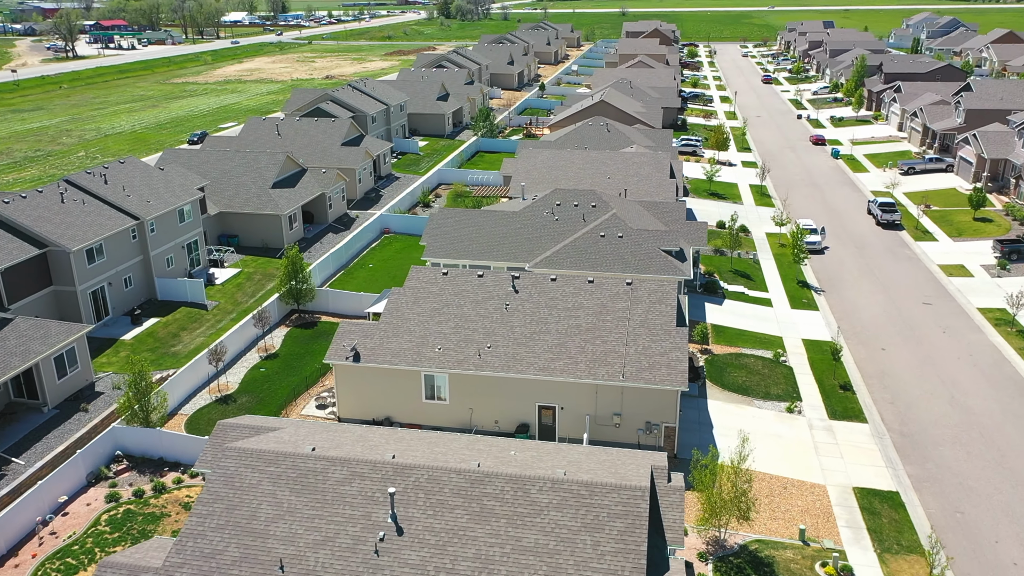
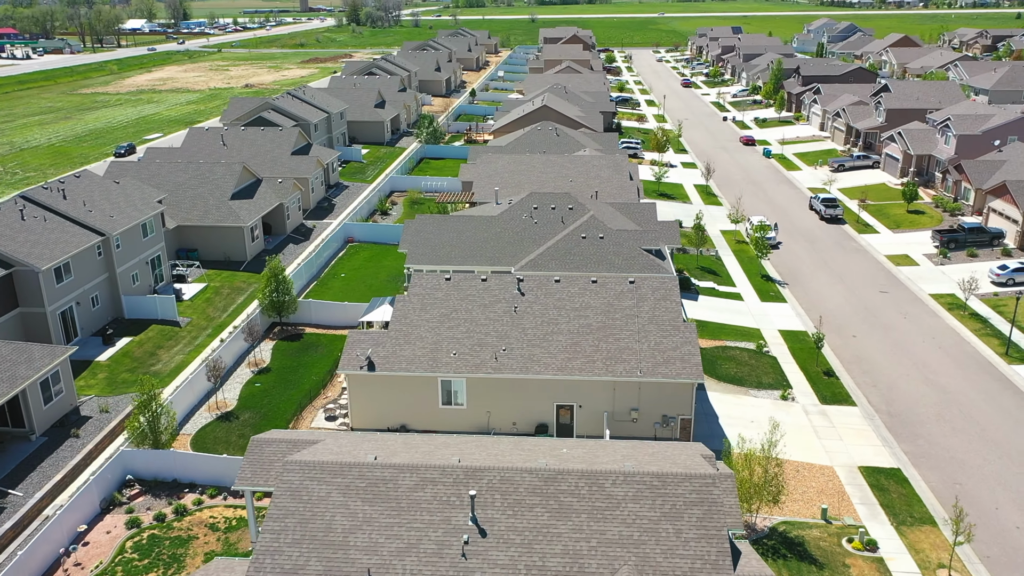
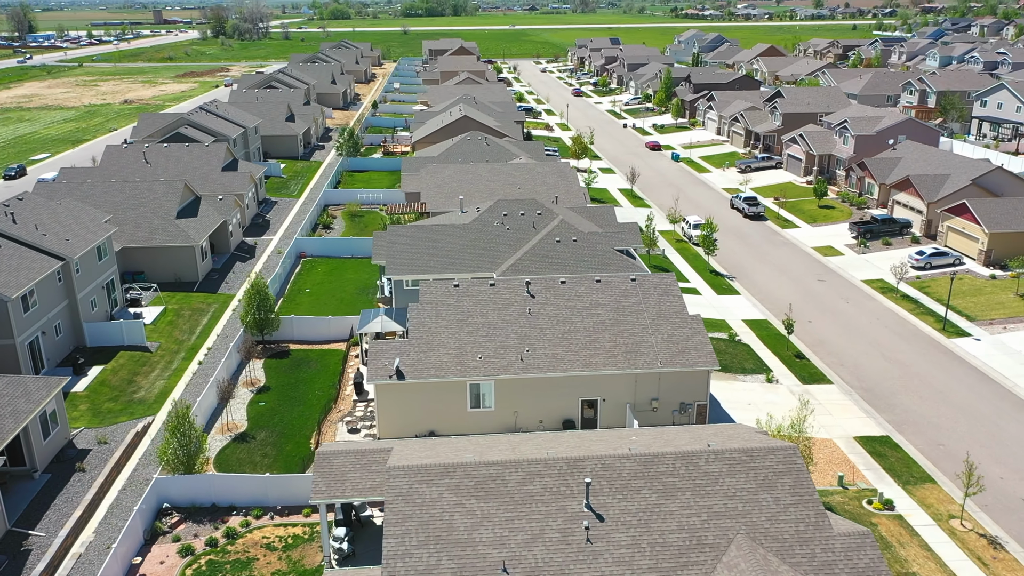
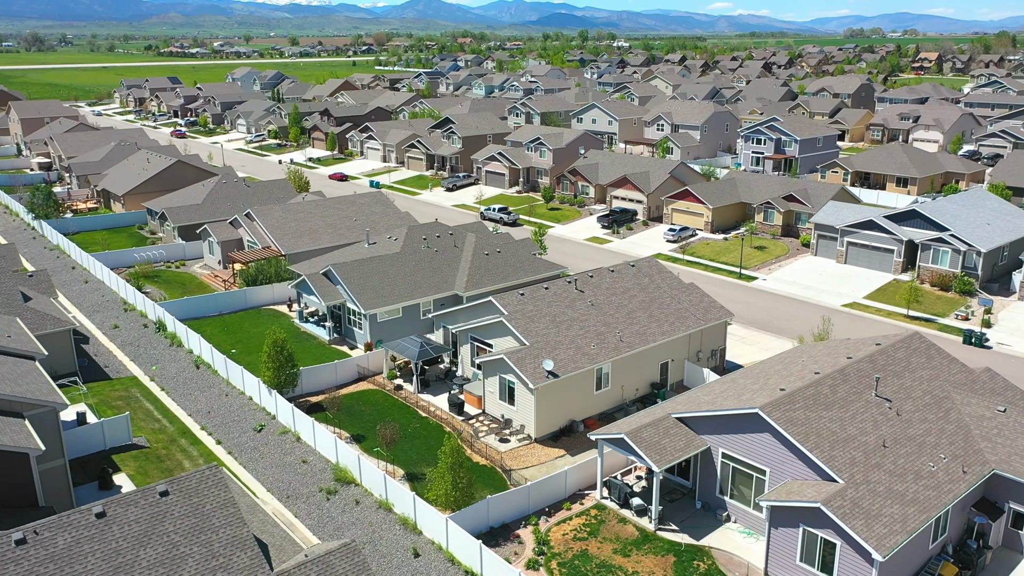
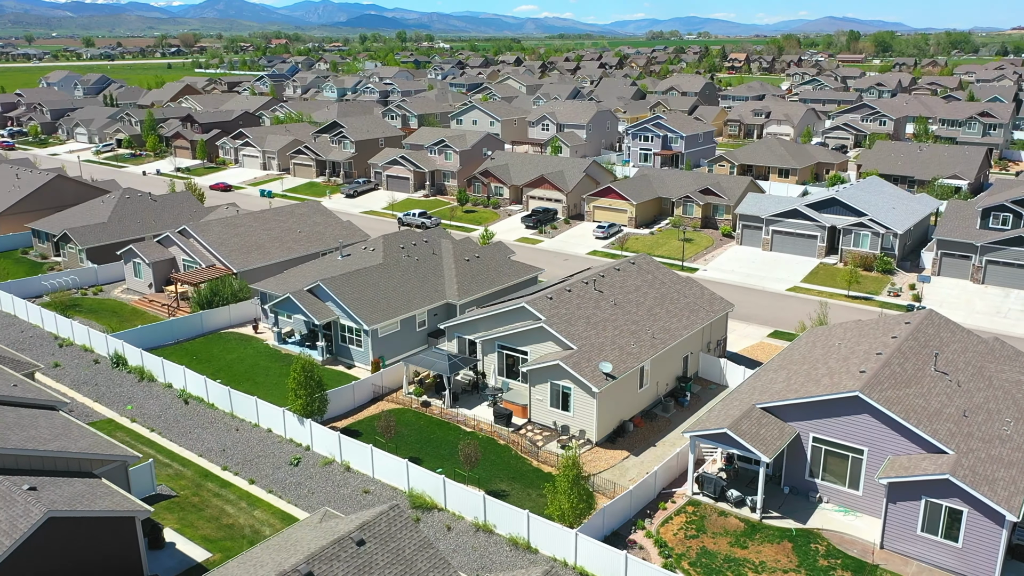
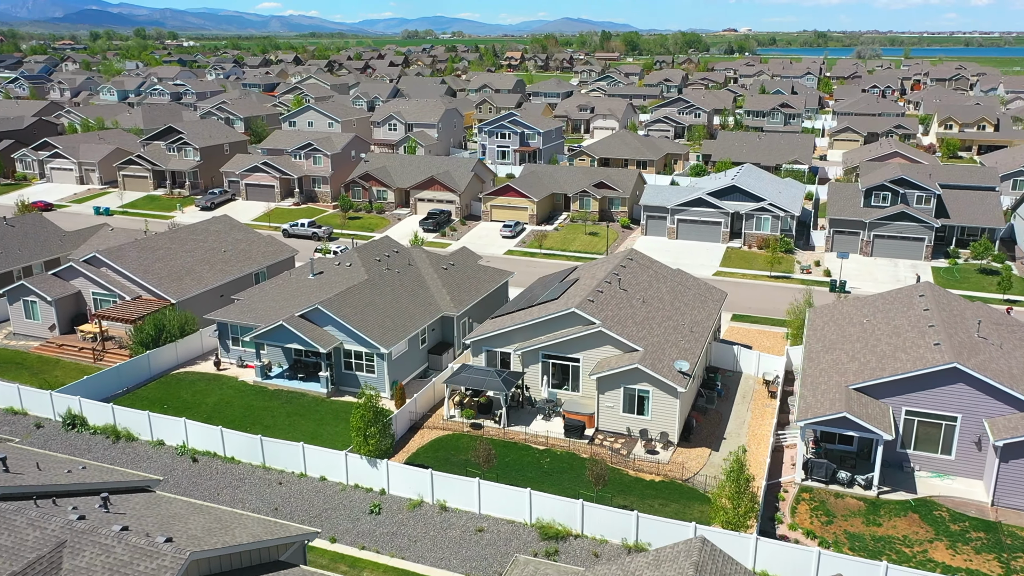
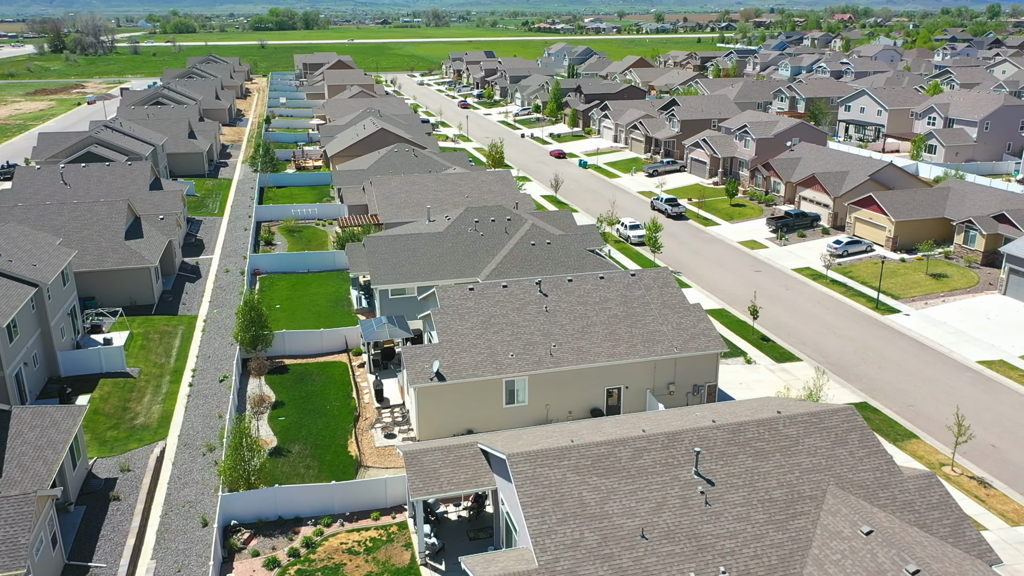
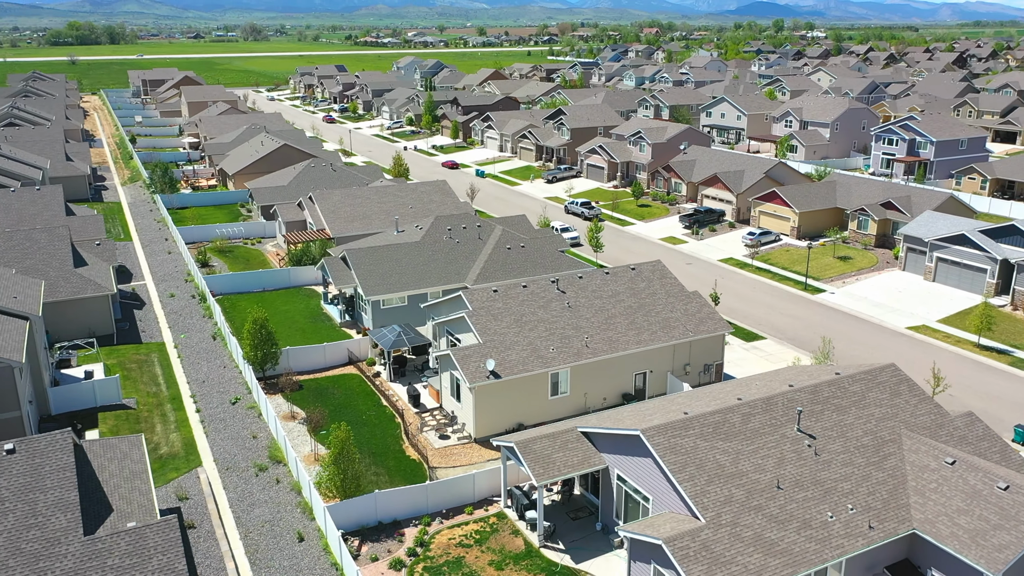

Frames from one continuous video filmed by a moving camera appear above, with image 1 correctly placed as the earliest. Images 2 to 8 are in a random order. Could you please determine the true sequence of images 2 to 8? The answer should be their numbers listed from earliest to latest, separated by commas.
2, 3, 7, 8, 4, 5, 6
